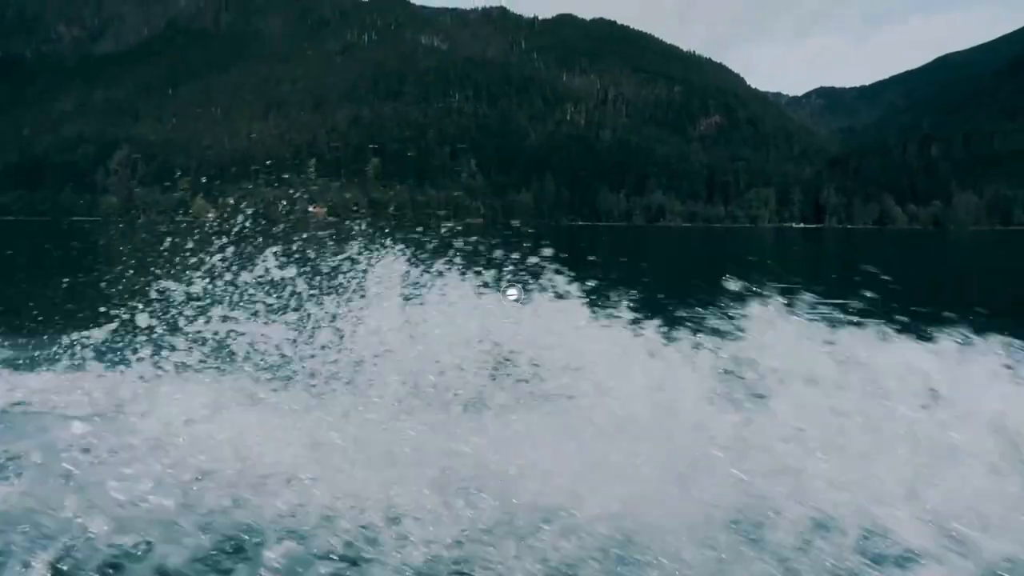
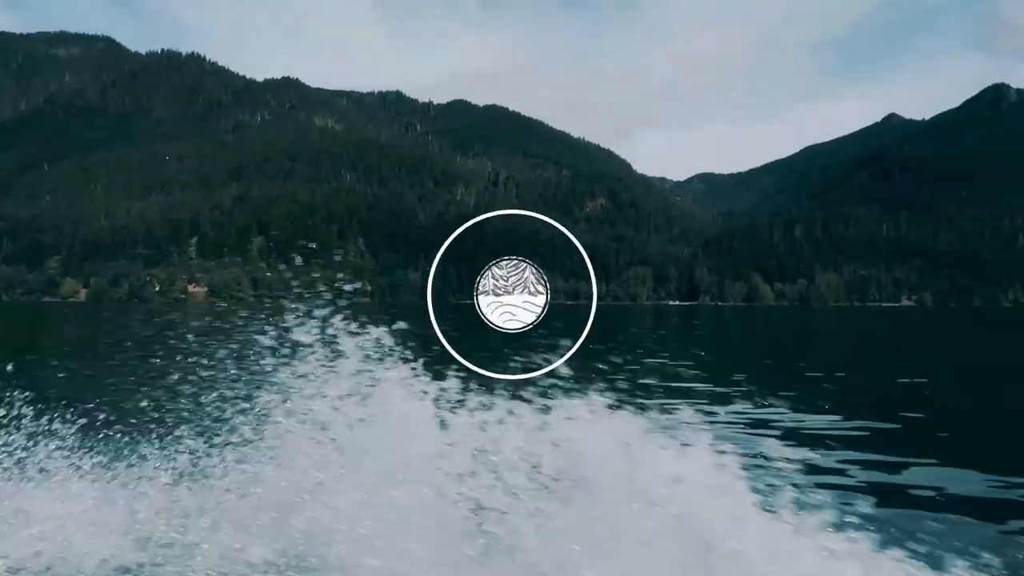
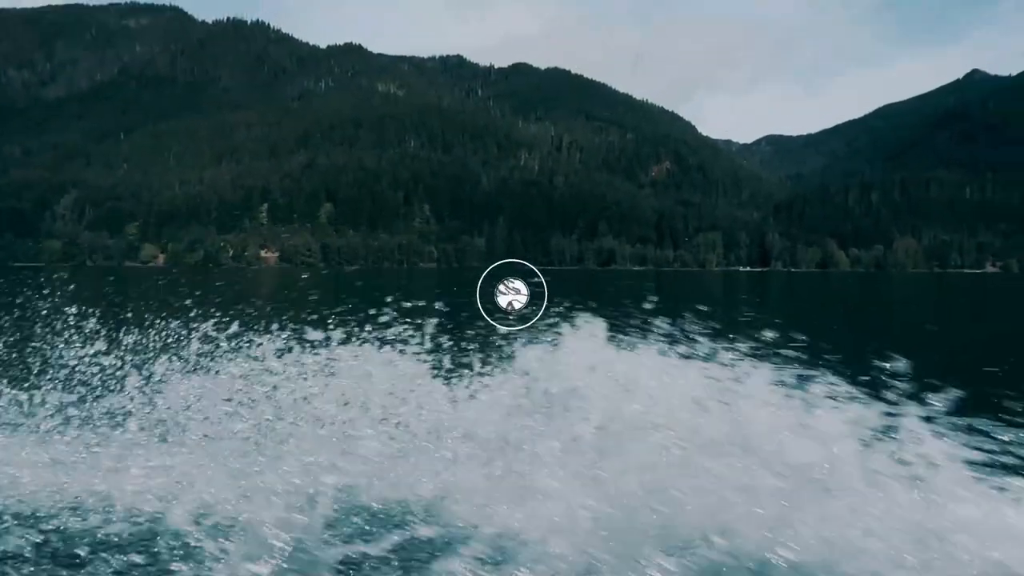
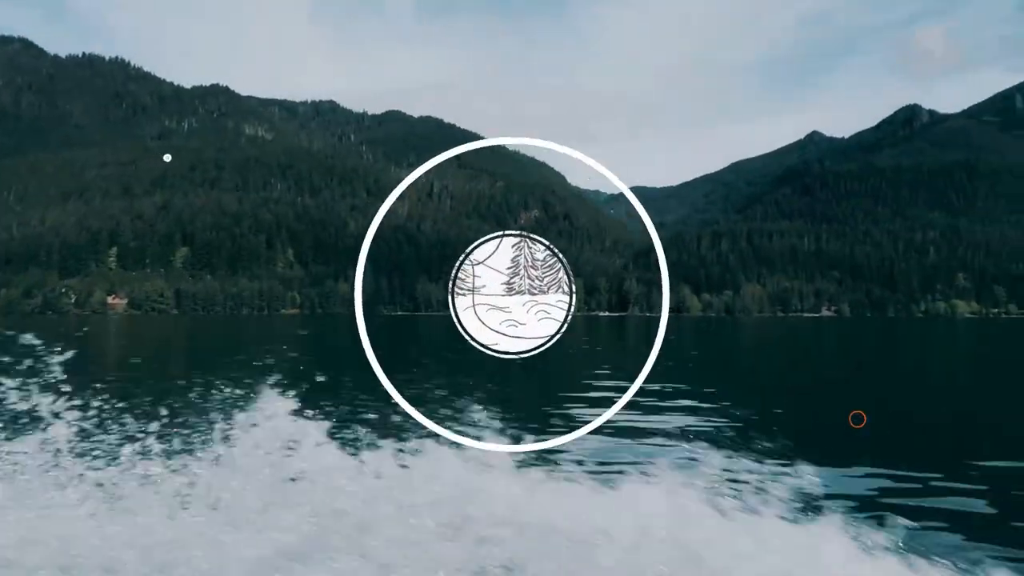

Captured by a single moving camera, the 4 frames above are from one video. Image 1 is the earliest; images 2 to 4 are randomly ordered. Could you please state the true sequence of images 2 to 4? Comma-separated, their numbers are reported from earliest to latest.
3, 2, 4
